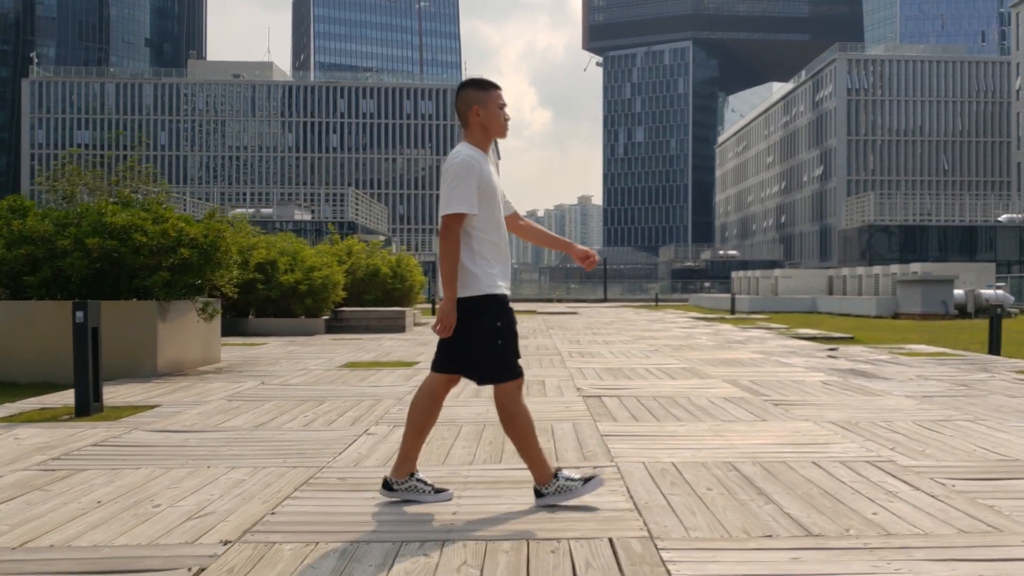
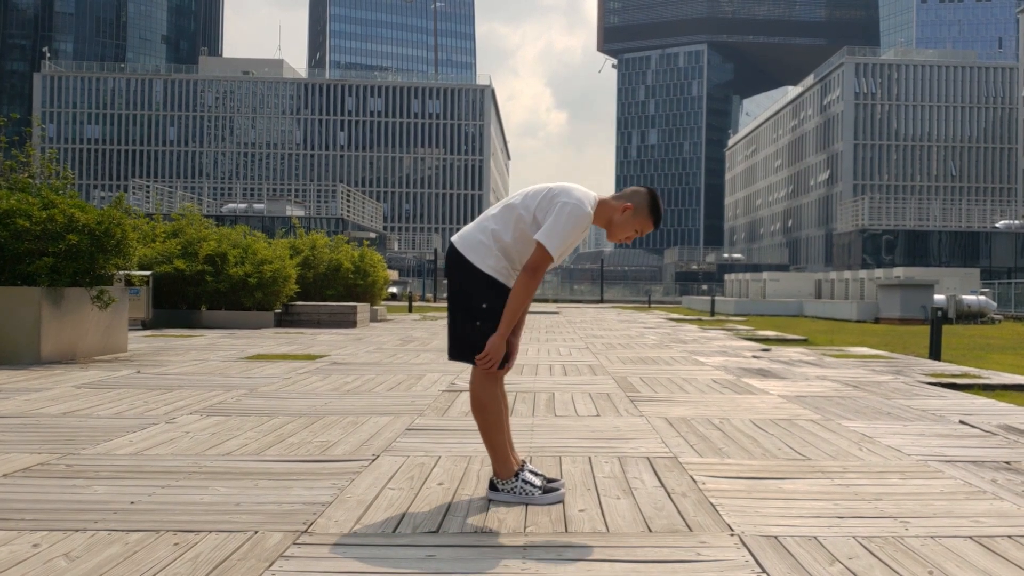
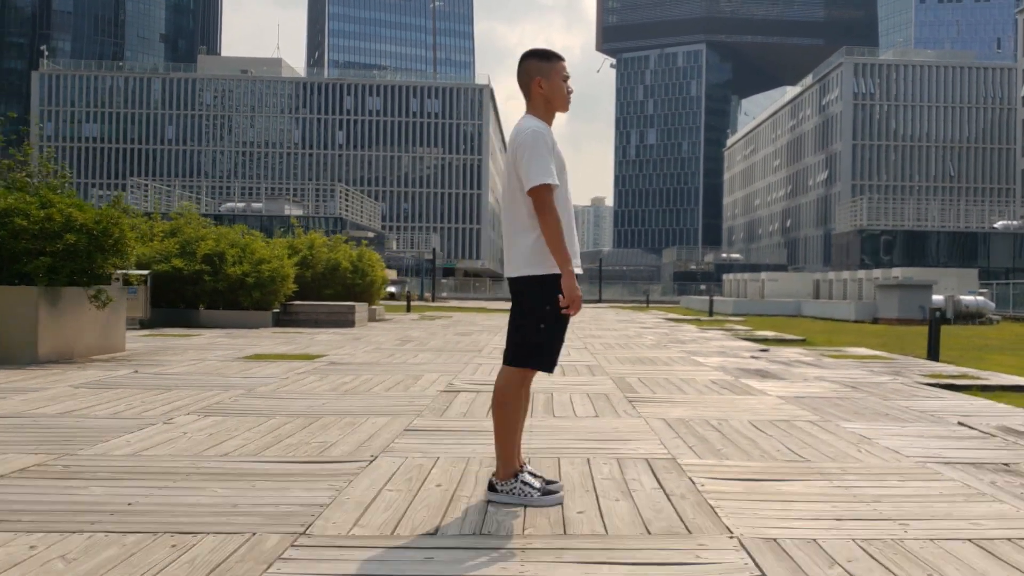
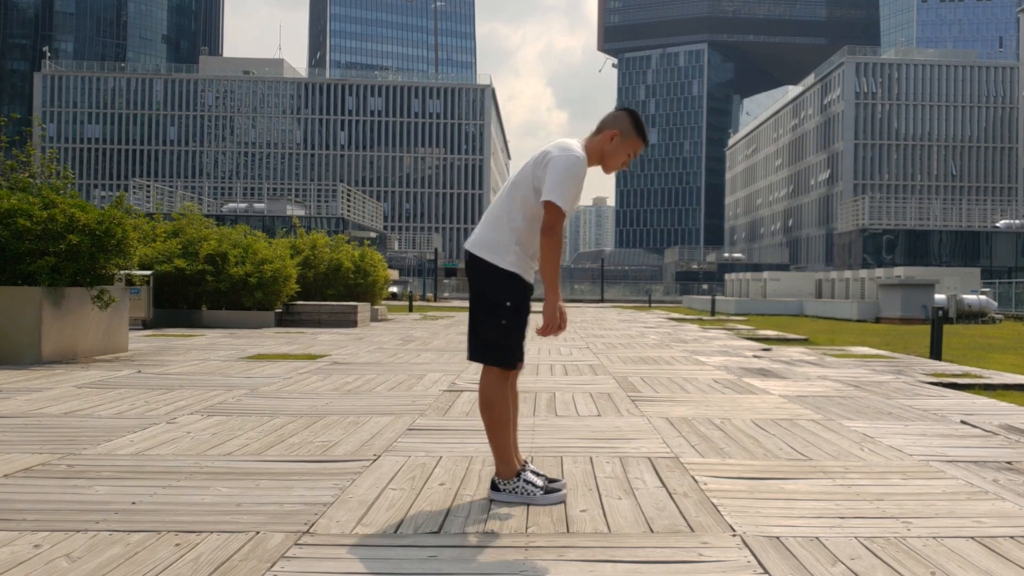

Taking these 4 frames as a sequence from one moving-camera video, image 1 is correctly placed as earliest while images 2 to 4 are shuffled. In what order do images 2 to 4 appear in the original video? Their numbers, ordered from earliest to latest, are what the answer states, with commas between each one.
3, 4, 2
